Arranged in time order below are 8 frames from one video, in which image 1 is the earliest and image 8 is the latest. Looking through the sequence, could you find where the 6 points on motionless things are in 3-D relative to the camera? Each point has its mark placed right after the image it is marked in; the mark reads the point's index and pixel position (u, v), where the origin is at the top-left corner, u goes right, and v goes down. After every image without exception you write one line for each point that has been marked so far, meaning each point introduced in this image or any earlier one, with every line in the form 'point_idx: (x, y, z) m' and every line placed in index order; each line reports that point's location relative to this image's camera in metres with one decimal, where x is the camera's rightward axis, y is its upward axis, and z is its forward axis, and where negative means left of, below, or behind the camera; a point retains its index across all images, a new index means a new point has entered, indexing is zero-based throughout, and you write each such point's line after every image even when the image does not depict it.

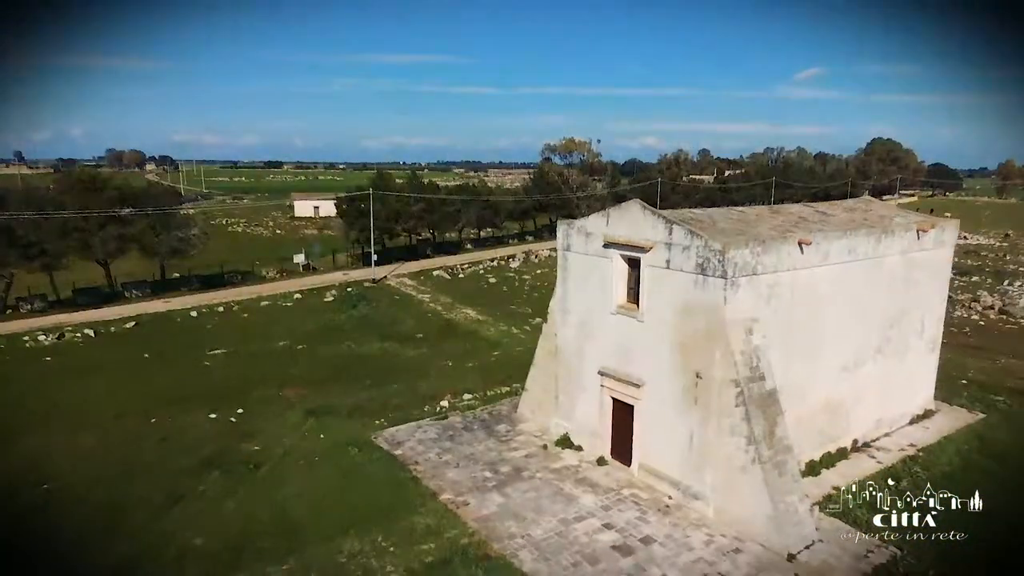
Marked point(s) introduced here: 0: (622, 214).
0: (+2.1, +1.4, +12.4) m
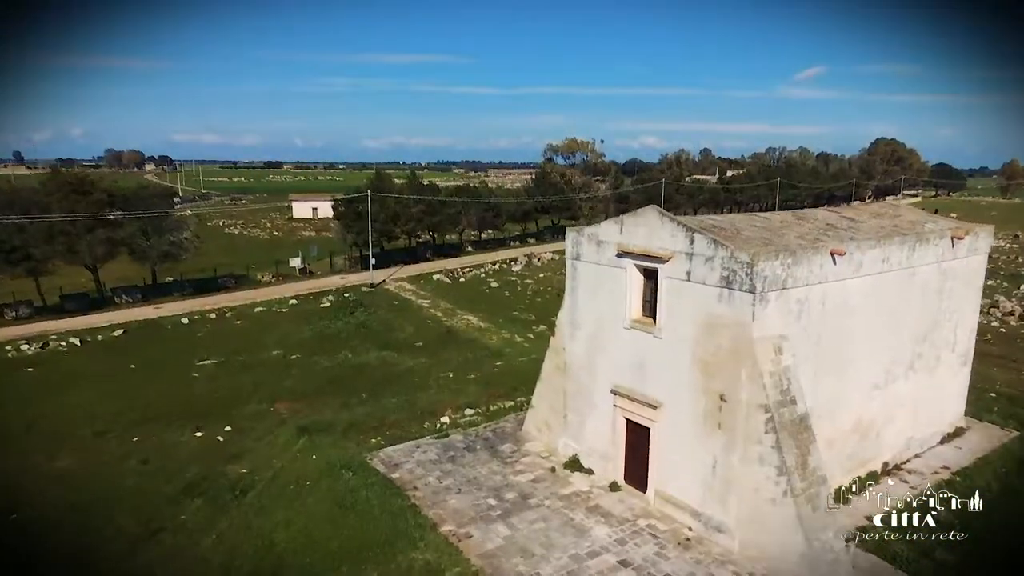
0: (+2.3, +1.2, +11.4) m
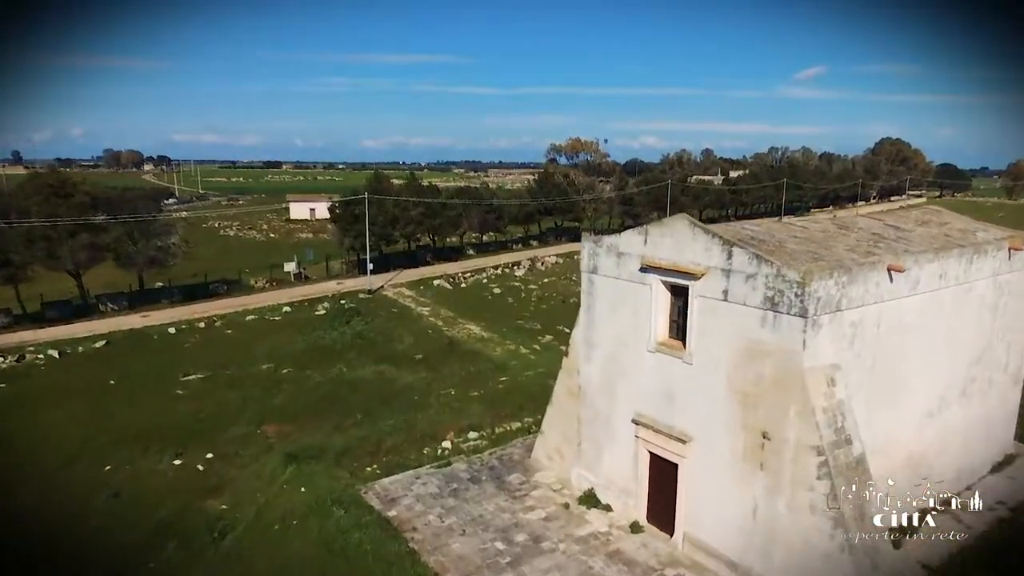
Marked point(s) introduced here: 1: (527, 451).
0: (+2.4, +0.9, +10.1) m
1: (+0.3, -3.6, +14.2) m
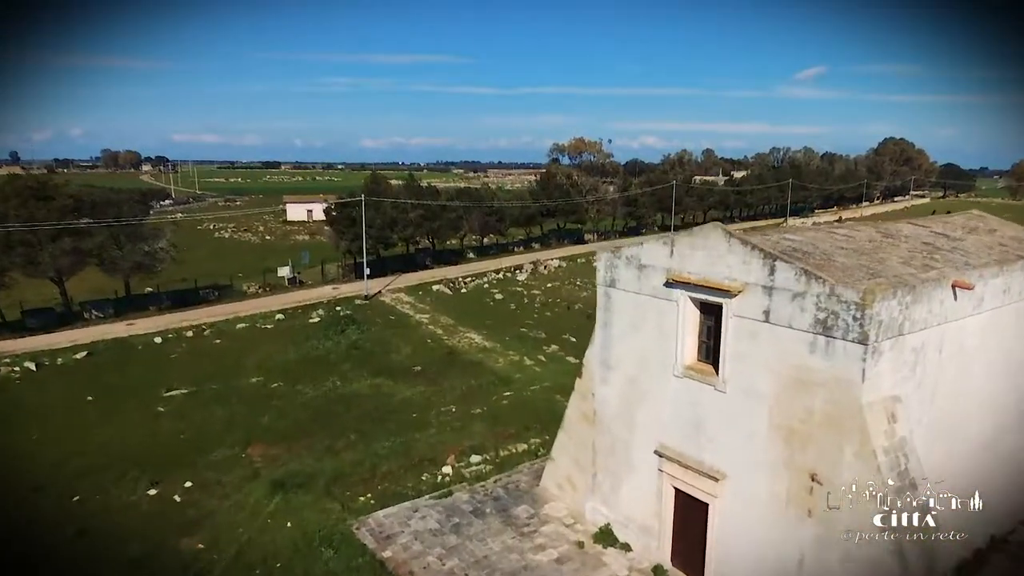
0: (+2.6, +0.6, +8.9) m
1: (+0.5, -3.8, +13.0) m
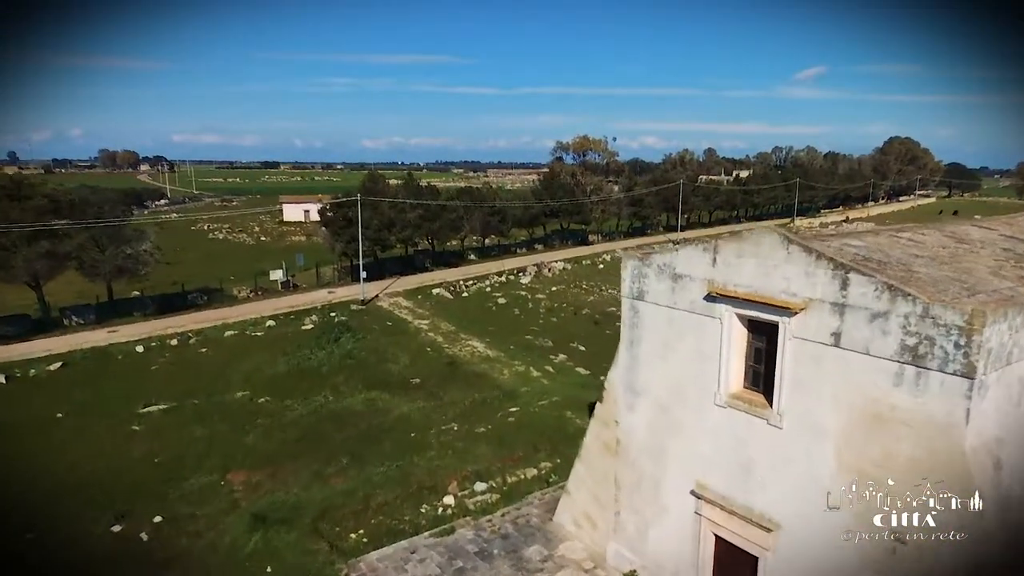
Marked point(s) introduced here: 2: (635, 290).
0: (+2.7, +0.5, +7.5) m
1: (+0.6, -4.0, +11.6) m
2: (+1.7, 0.0, +9.0) m
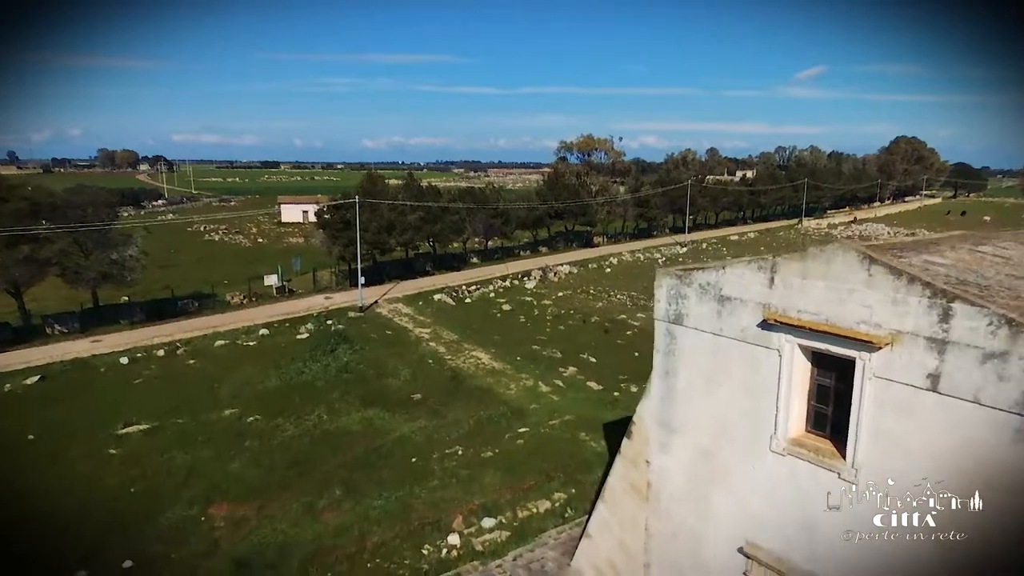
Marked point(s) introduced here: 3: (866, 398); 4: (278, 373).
0: (+2.9, +0.2, +6.3) m
1: (+0.8, -4.3, +10.3) m
2: (+1.9, -0.3, +7.8) m
3: (+3.3, -1.0, +6.0) m
4: (-7.0, -2.5, +19.0) m
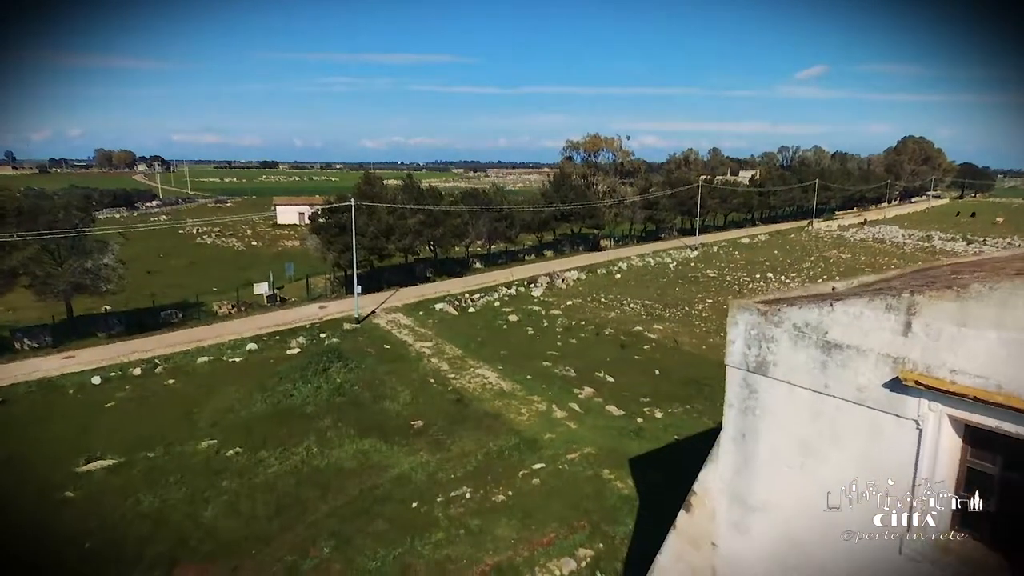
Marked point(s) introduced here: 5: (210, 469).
0: (+3.2, -0.2, +4.5) m
1: (+1.1, -4.7, +8.5) m
2: (+2.2, -0.7, +6.0) m
3: (+3.6, -1.4, +4.2) m
4: (-6.7, -2.9, +17.2) m
5: (-6.4, -3.8, +13.5) m
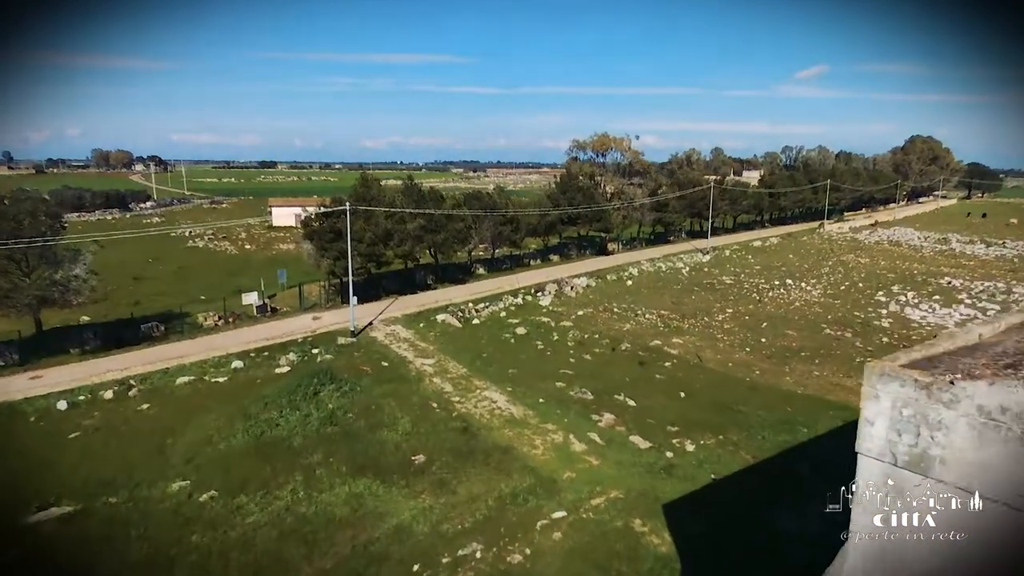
0: (+3.6, -0.6, +2.7) m
1: (+1.5, -5.1, +6.7) m
2: (+2.5, -1.1, +4.1) m
3: (+3.9, -1.8, +2.3) m
4: (-6.4, -3.3, +15.4) m
5: (-6.1, -4.2, +11.7) m
